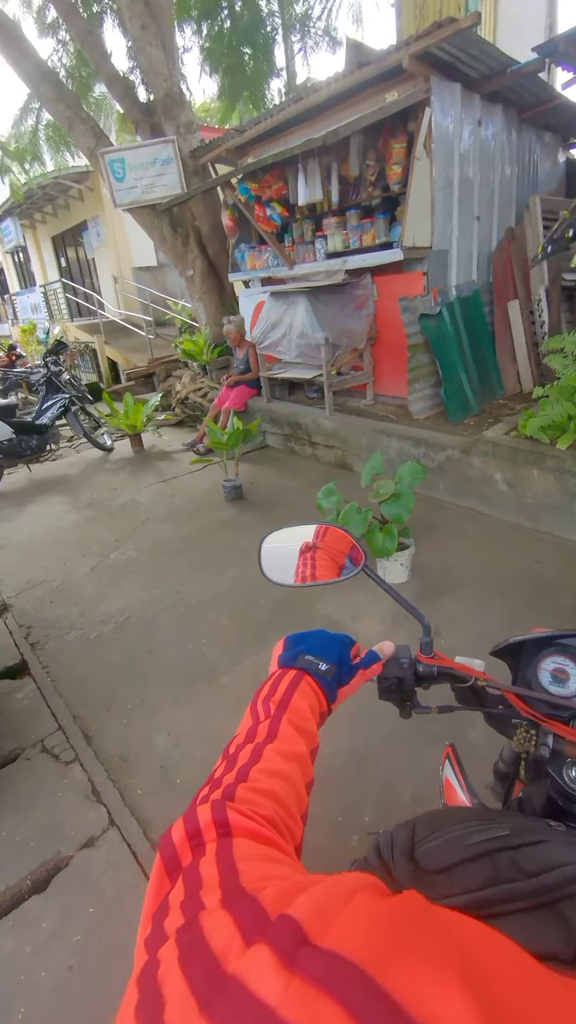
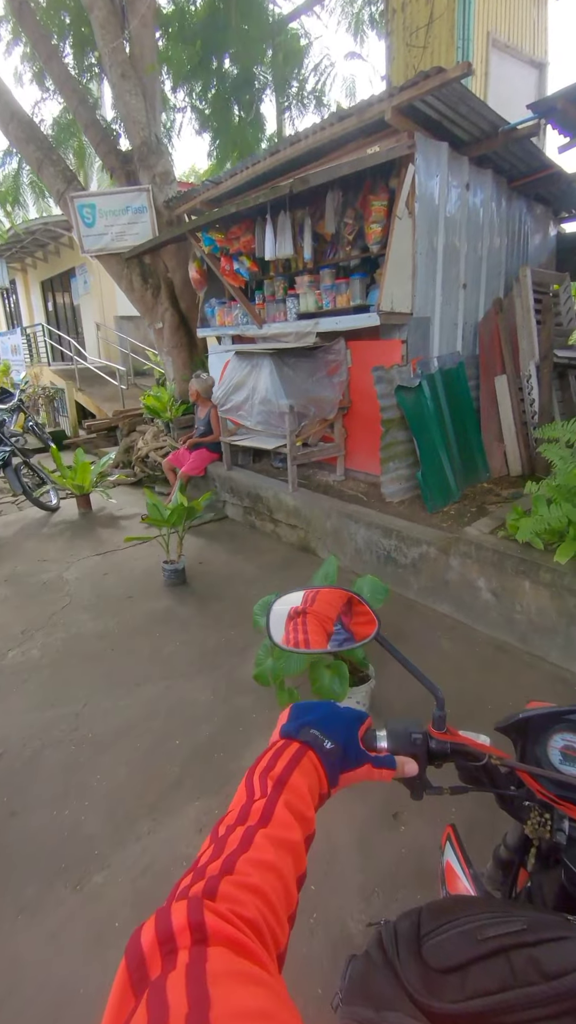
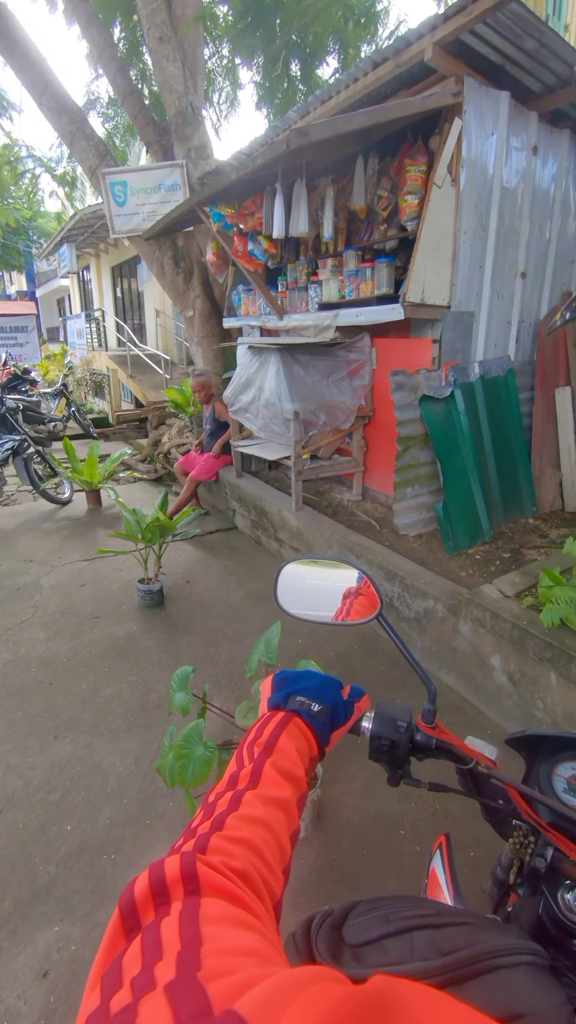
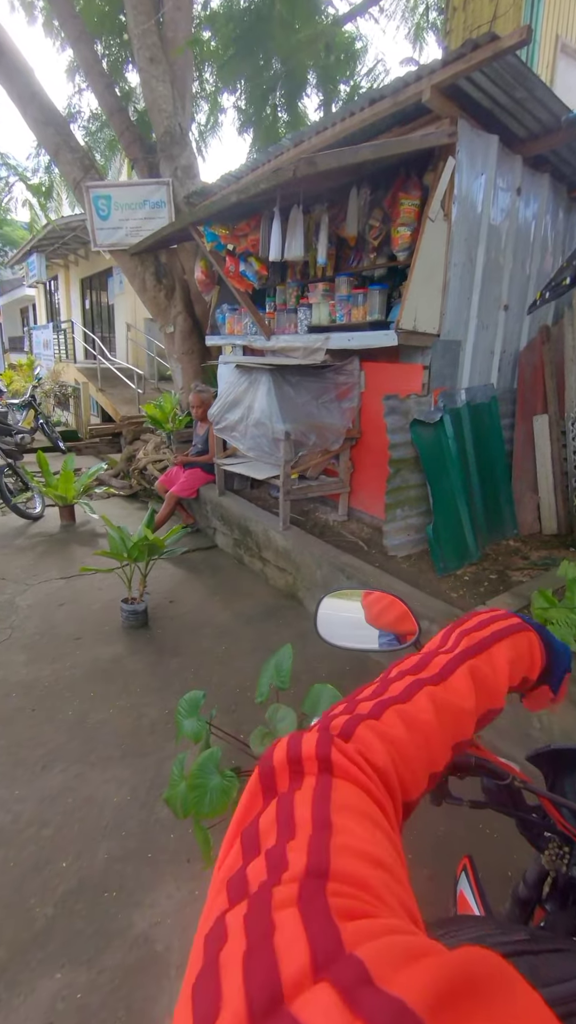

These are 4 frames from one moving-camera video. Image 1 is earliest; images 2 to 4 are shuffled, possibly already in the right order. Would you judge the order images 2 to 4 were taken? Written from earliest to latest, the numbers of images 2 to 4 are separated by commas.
2, 4, 3
